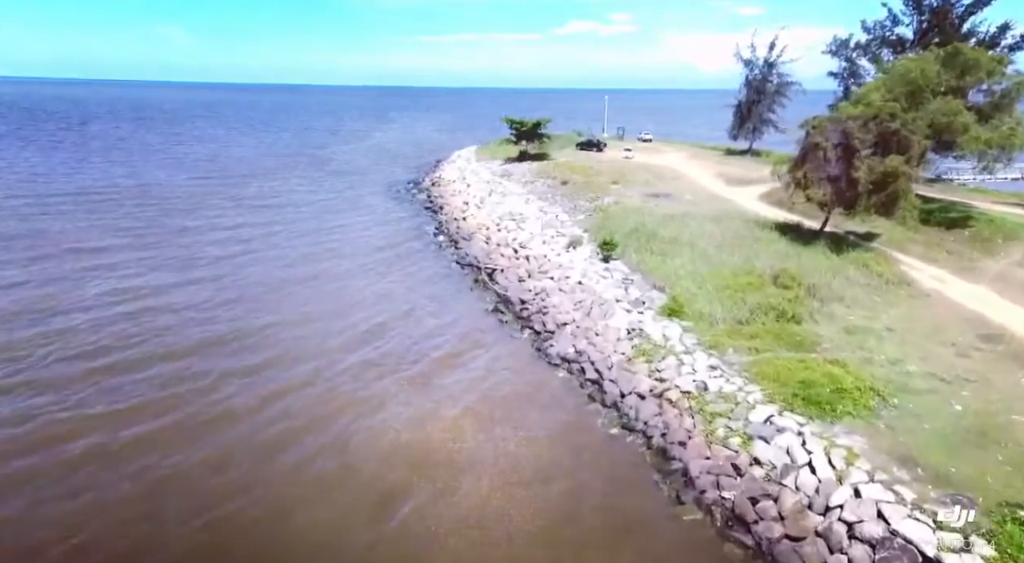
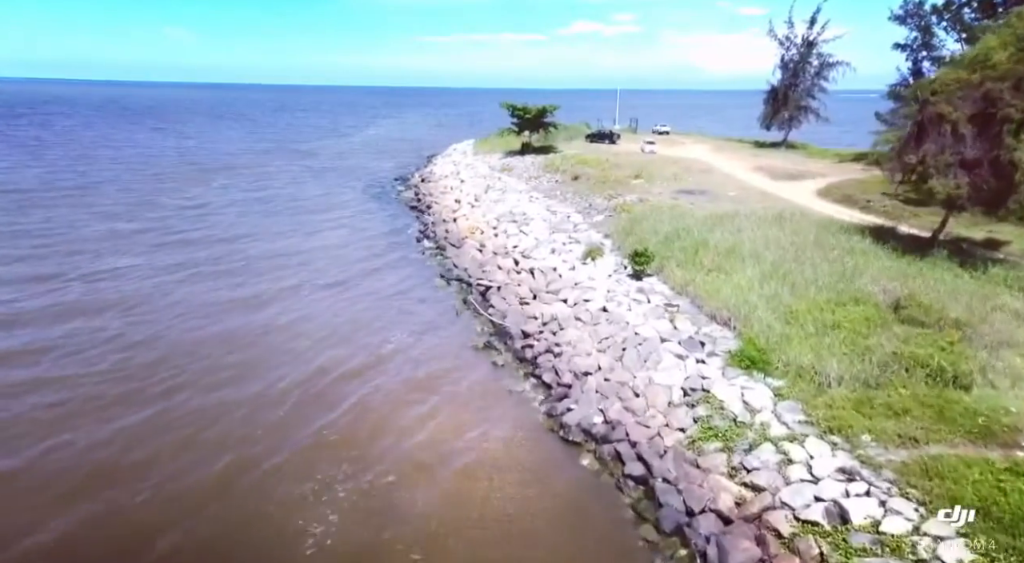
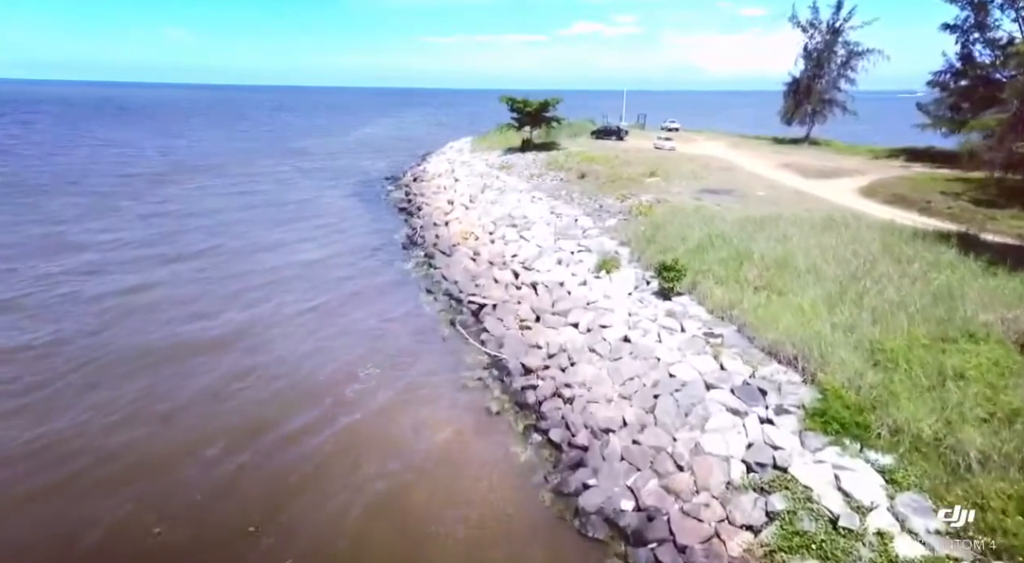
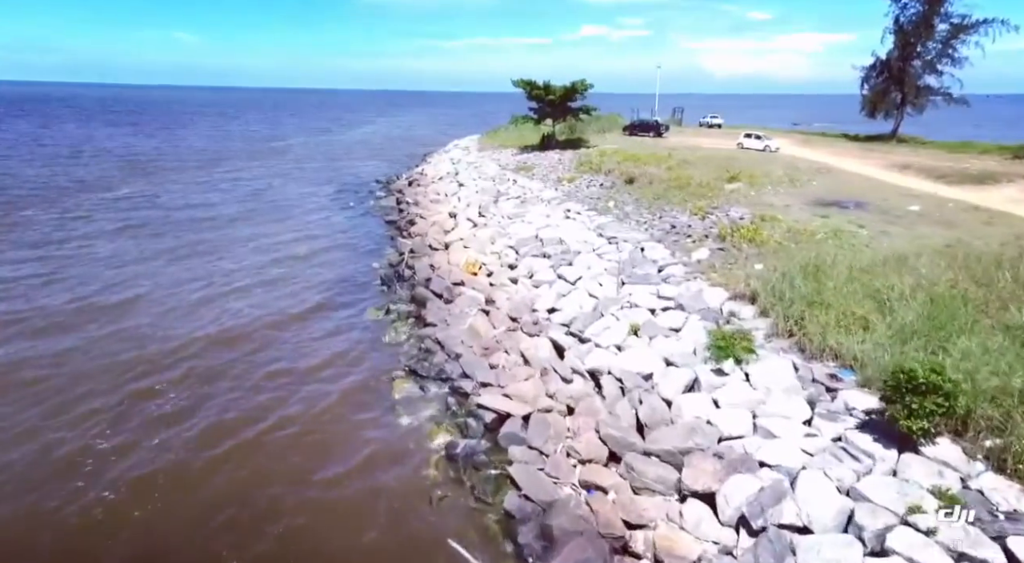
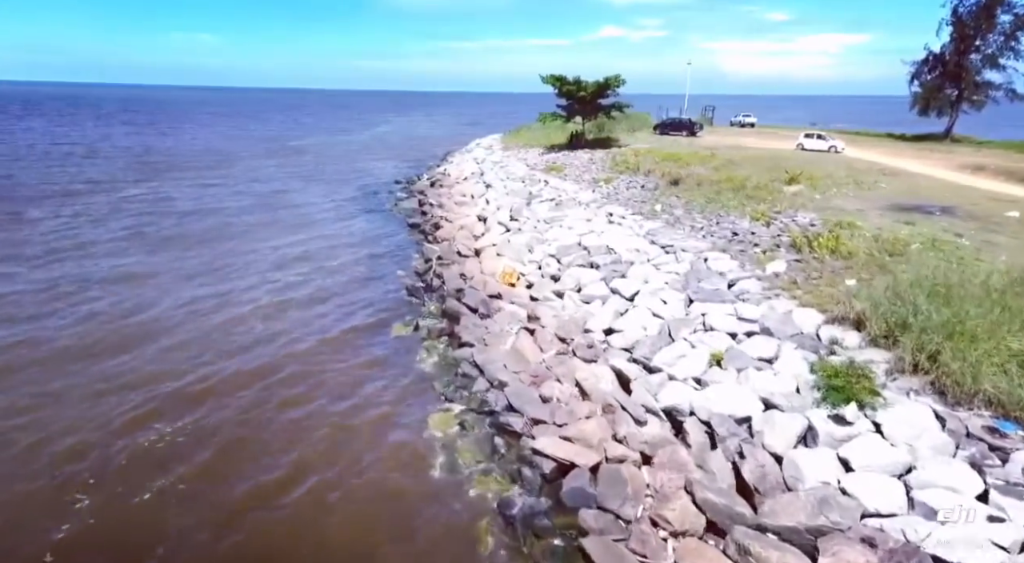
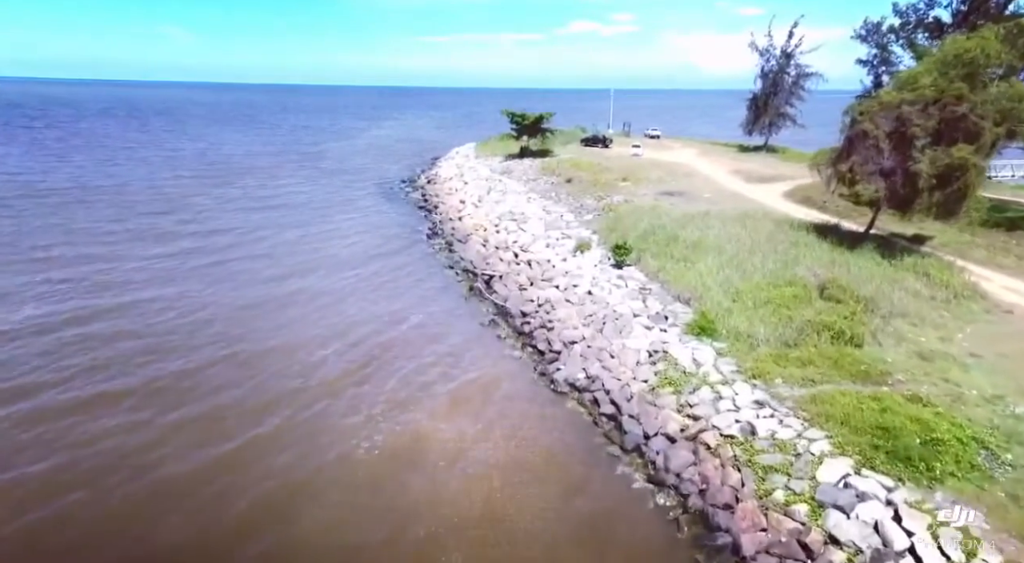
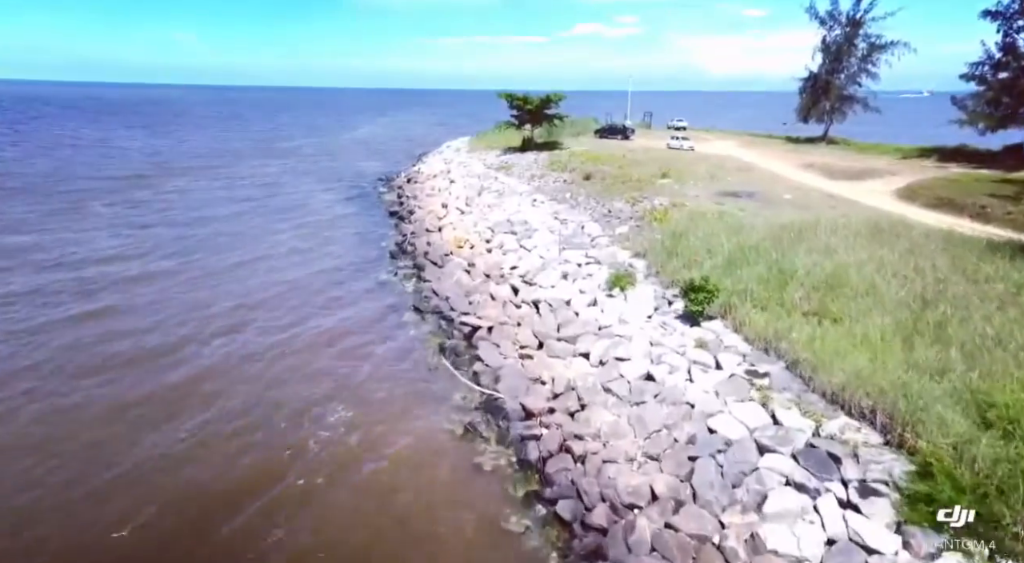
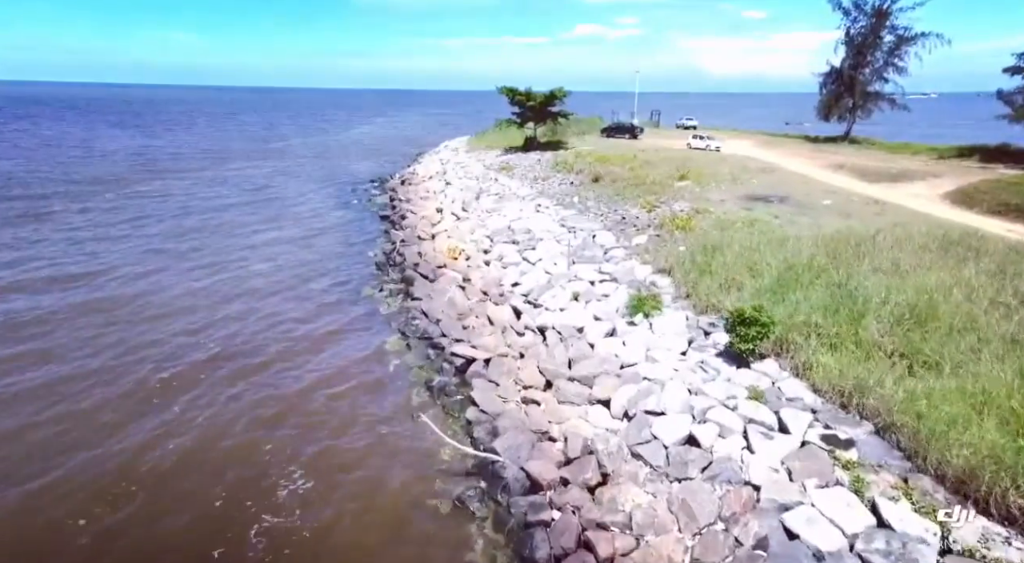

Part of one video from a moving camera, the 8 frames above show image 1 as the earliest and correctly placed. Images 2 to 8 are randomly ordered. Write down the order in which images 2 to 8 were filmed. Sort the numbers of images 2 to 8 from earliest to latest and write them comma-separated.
6, 2, 3, 7, 8, 4, 5
